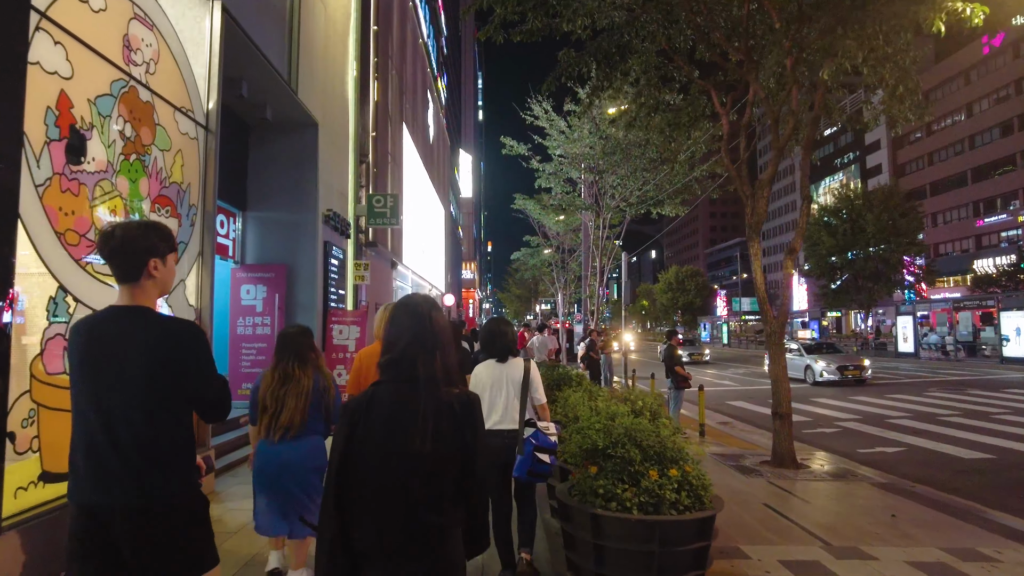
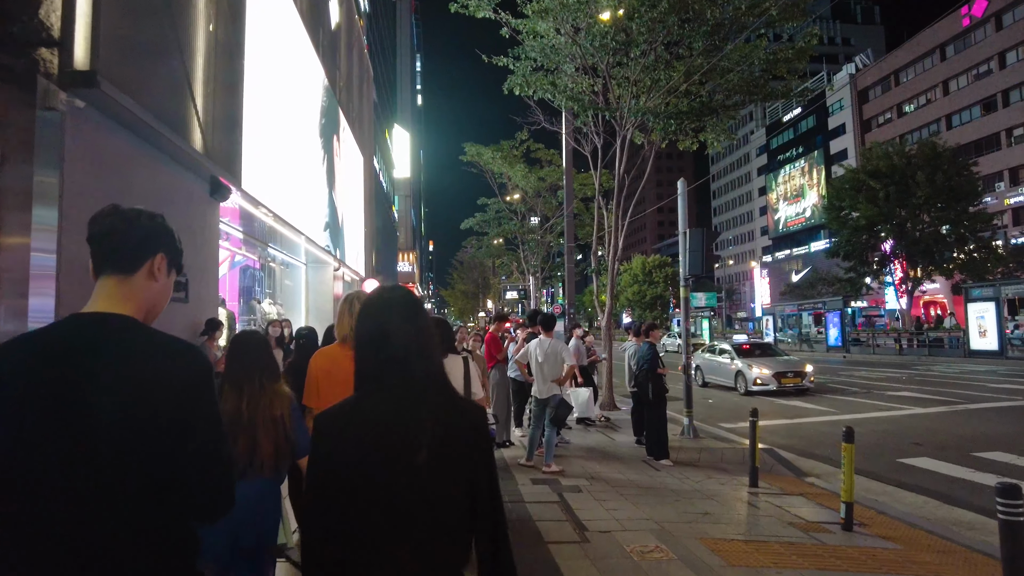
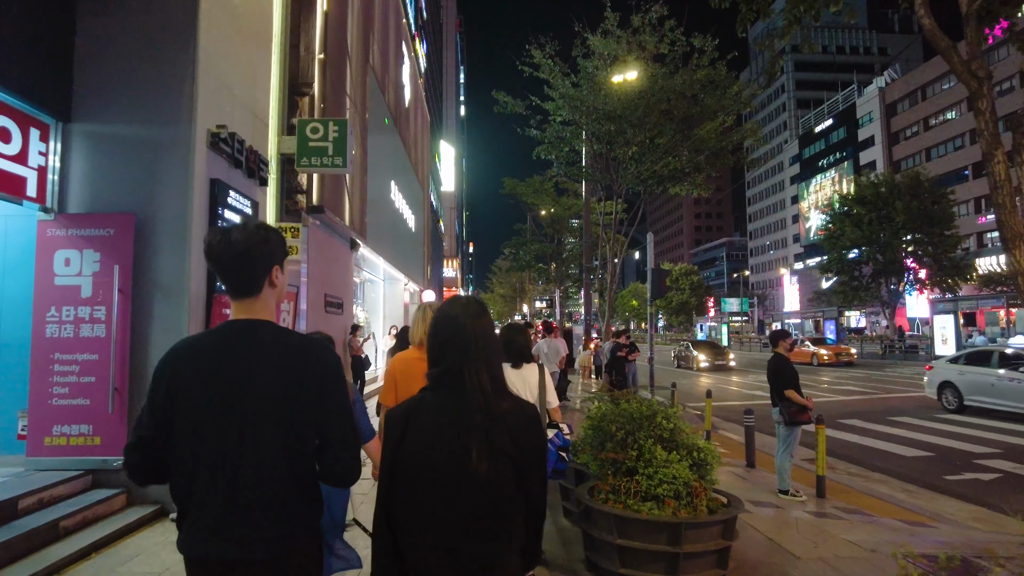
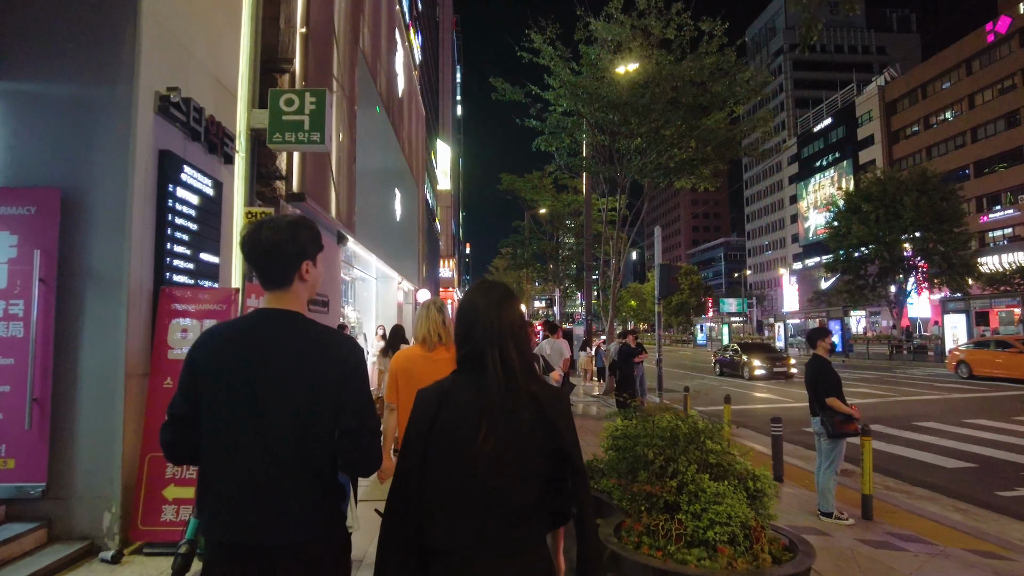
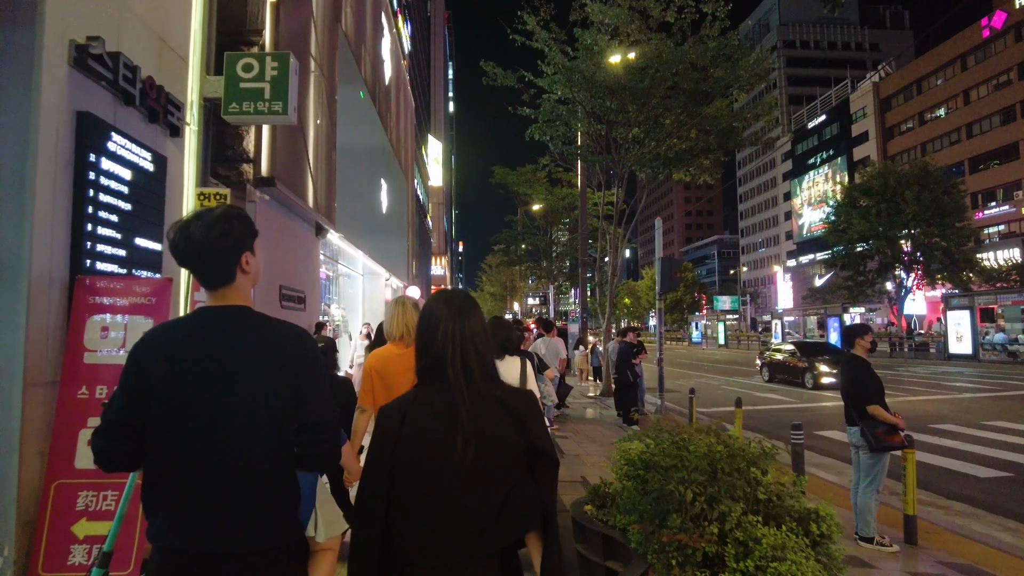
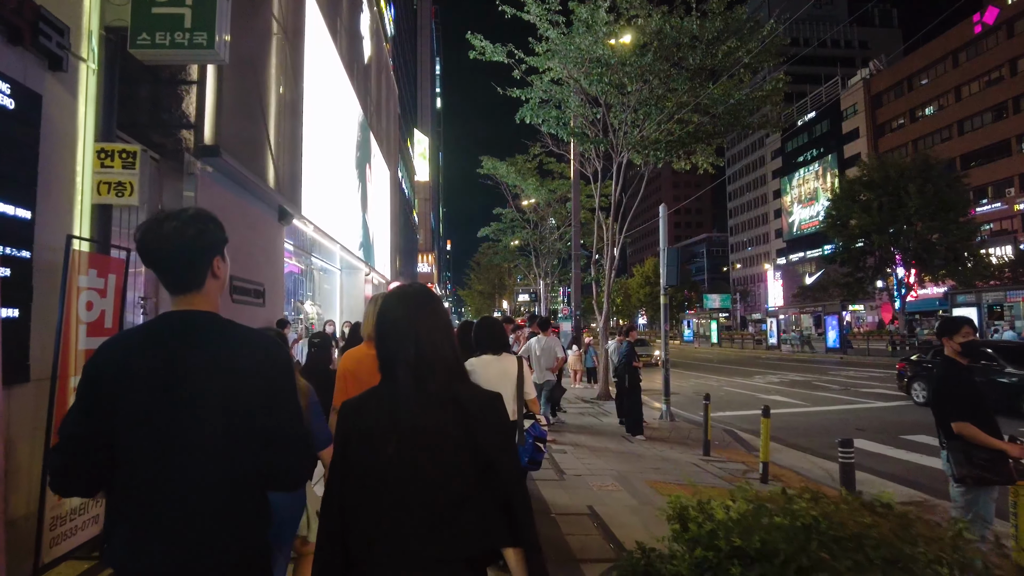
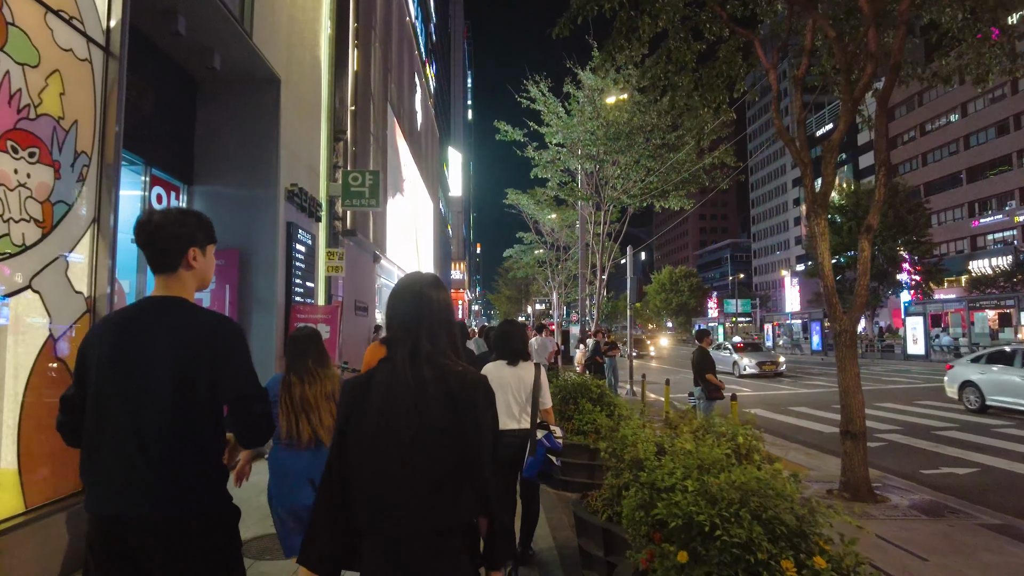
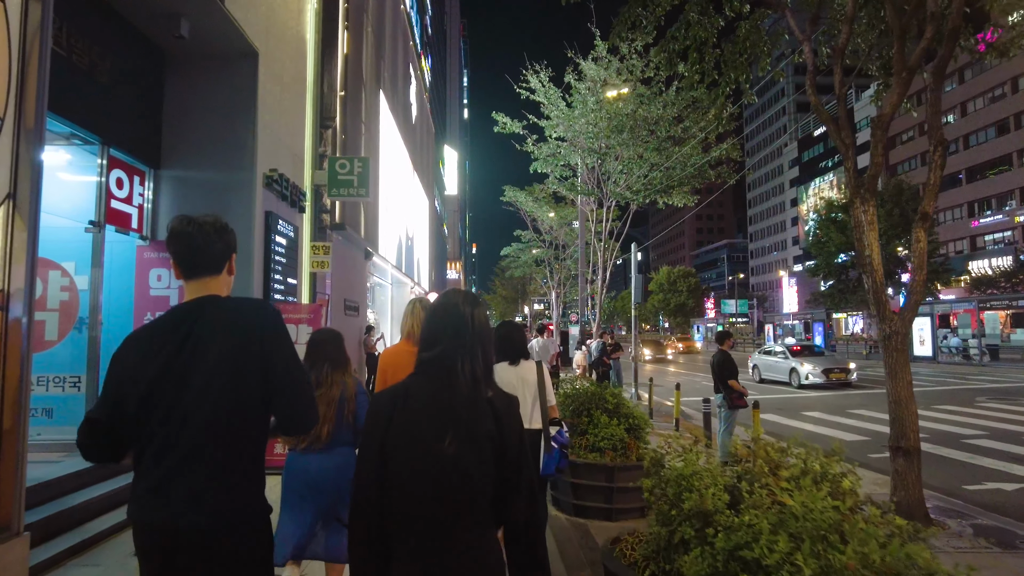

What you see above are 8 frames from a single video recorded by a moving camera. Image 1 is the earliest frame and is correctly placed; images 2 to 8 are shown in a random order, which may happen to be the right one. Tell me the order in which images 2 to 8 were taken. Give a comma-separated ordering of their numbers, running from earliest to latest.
7, 8, 3, 4, 5, 6, 2
